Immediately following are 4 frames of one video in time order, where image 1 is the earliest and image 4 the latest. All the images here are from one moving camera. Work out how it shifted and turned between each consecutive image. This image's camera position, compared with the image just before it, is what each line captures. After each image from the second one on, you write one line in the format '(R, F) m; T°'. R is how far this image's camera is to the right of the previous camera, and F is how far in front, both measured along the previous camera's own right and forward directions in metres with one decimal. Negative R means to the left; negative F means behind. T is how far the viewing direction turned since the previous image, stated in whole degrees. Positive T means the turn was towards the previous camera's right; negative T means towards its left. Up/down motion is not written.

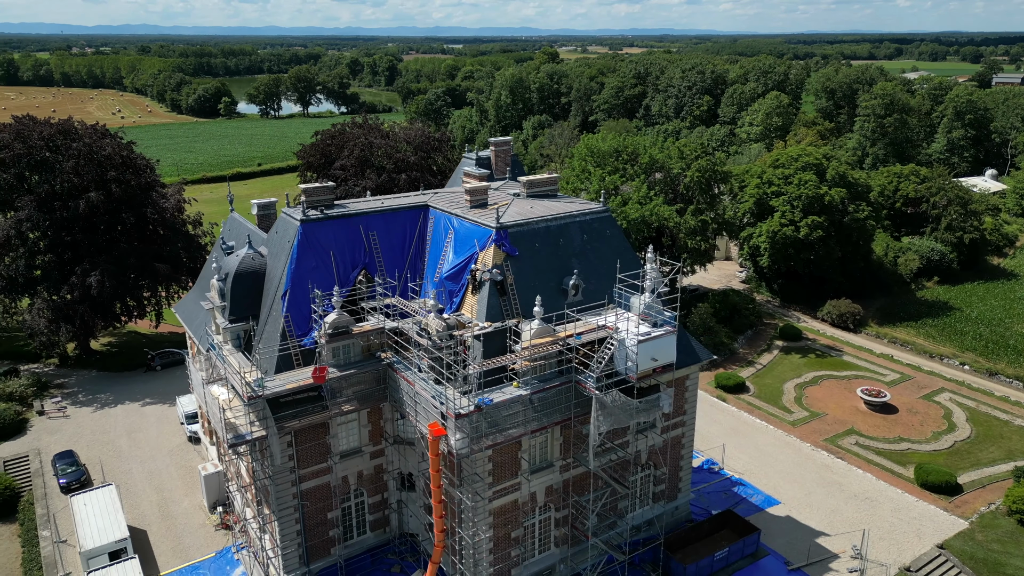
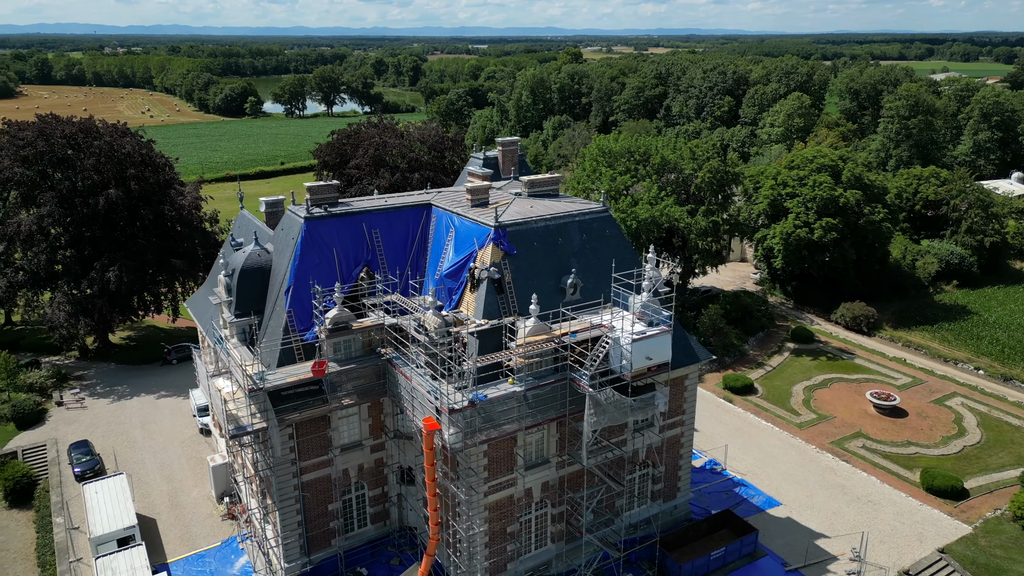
(+0.9, -0.3) m; -2°
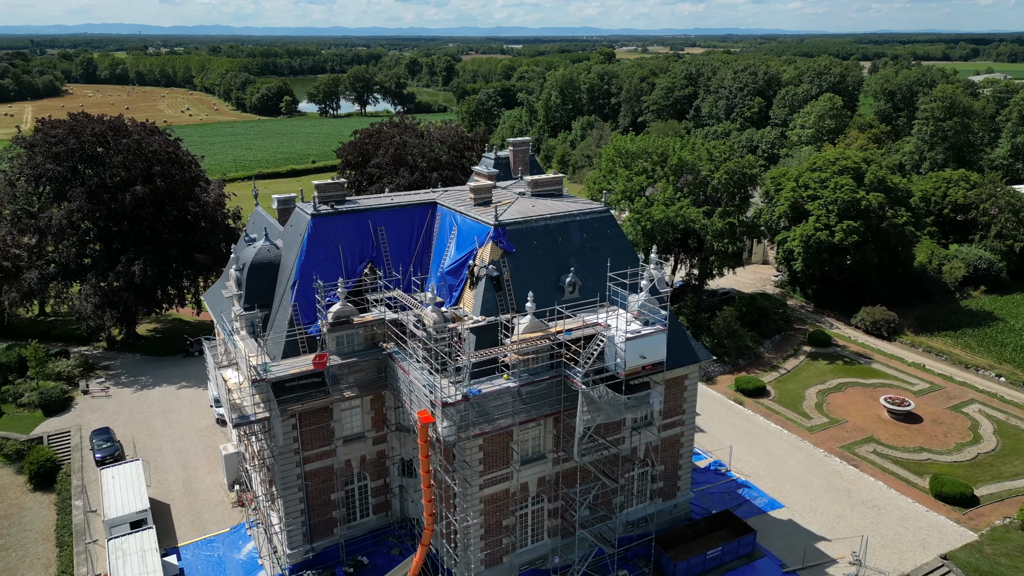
(+1.2, -0.4) m; -2°
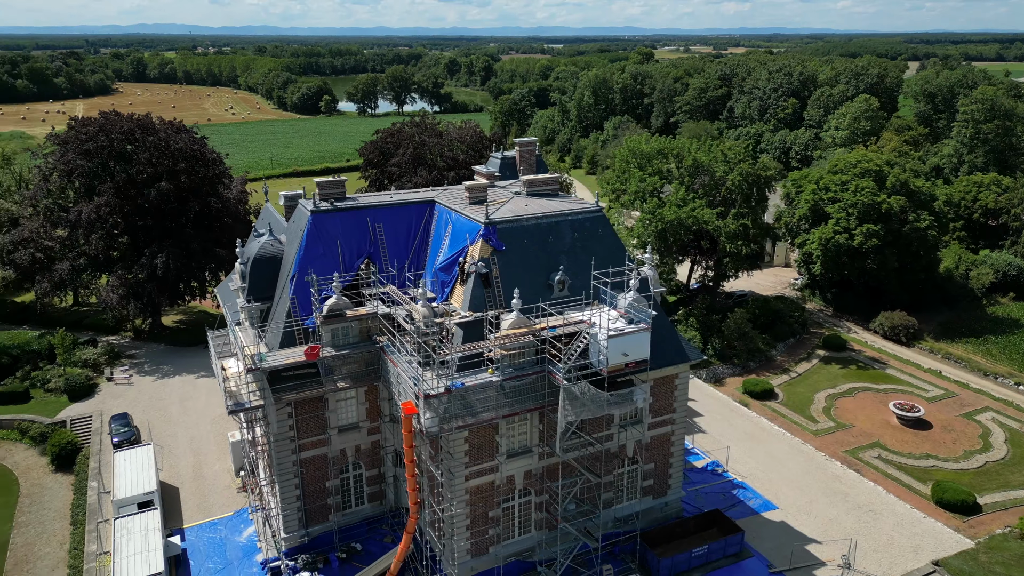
(+1.8, -0.6) m; -3°
